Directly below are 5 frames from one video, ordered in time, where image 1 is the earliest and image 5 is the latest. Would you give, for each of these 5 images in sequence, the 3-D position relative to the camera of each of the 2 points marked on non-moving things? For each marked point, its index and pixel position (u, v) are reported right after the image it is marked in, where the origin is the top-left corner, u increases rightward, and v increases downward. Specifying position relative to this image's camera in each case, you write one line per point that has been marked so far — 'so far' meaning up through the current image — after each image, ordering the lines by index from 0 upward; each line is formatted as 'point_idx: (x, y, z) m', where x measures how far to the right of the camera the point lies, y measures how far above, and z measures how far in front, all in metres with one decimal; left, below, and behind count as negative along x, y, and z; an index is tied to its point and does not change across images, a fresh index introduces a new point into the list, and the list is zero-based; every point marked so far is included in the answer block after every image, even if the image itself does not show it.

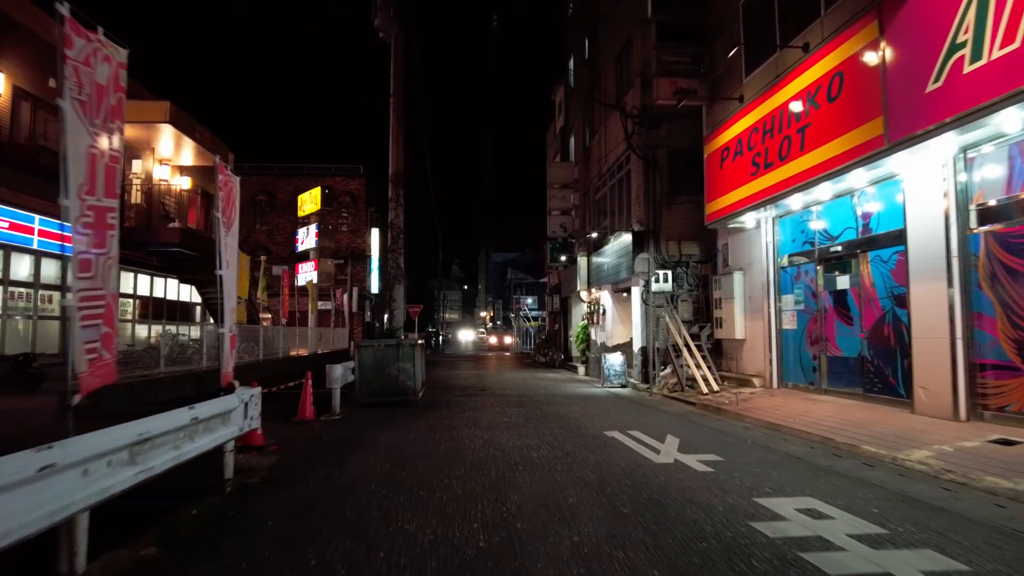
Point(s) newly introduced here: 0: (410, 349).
0: (-2.2, -1.3, +14.0) m
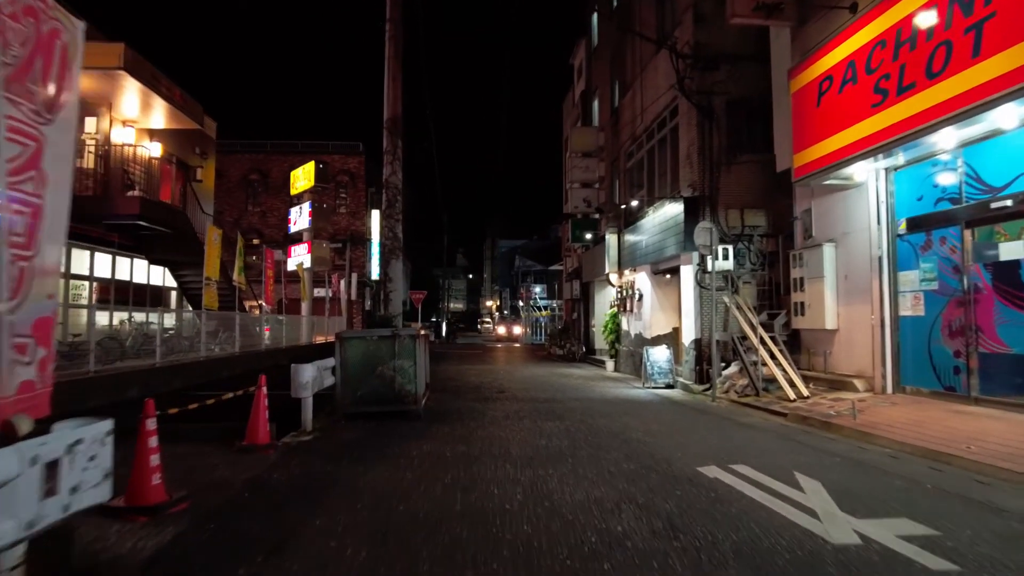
0: (-1.7, -0.9, +10.5) m
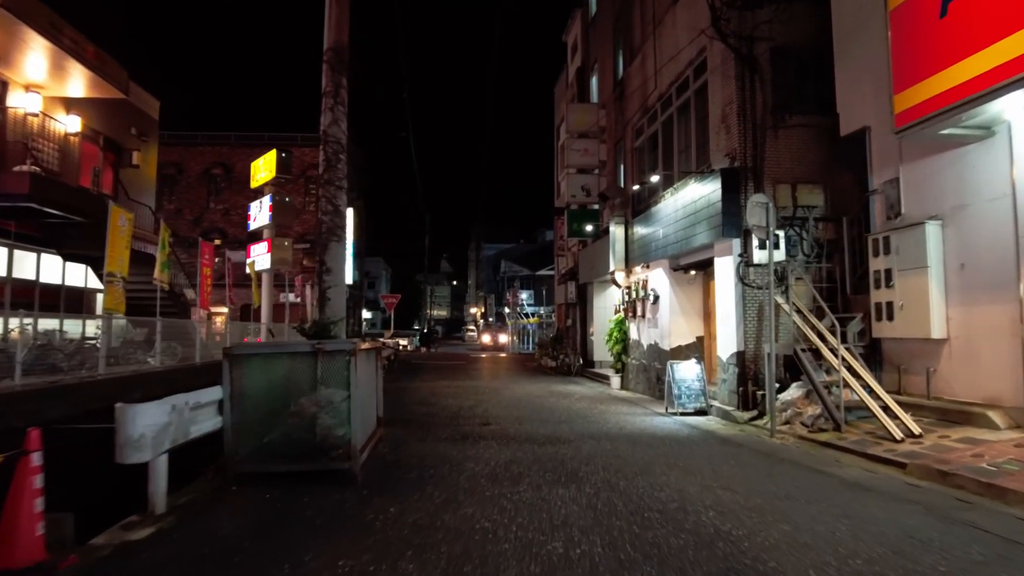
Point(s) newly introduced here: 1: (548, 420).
0: (-1.8, -0.8, +6.8) m
1: (+0.6, -2.4, +11.5) m
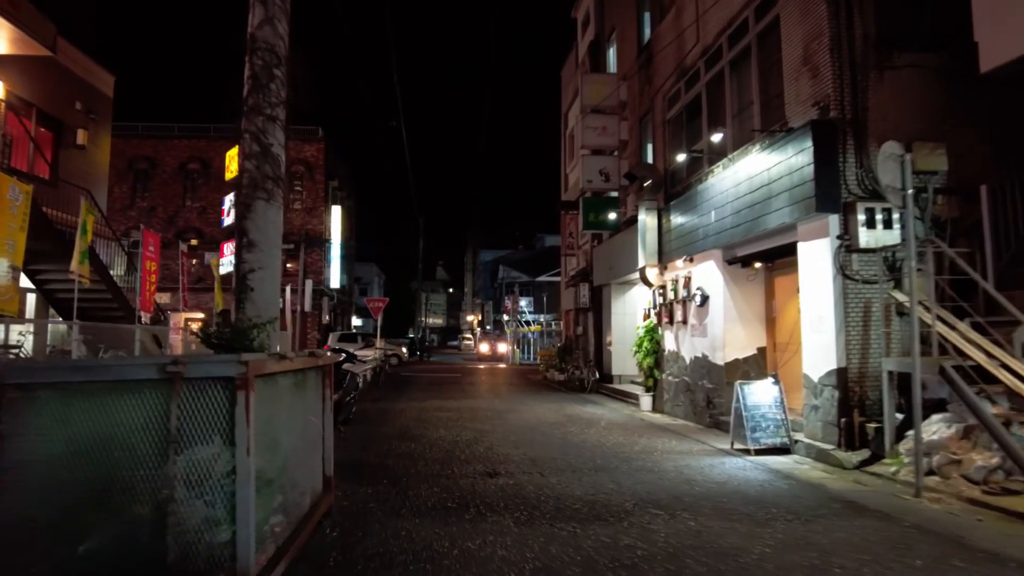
0: (-1.6, -0.6, +3.5) m
1: (+0.9, -2.3, +8.1) m
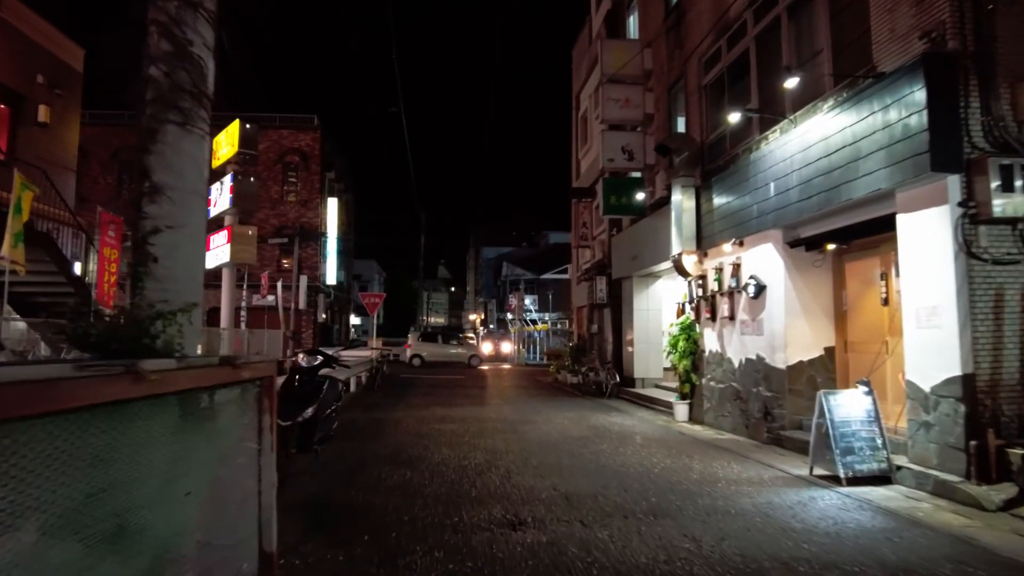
0: (-1.3, -0.4, +1.4) m
1: (+1.1, -2.1, +6.0) m
